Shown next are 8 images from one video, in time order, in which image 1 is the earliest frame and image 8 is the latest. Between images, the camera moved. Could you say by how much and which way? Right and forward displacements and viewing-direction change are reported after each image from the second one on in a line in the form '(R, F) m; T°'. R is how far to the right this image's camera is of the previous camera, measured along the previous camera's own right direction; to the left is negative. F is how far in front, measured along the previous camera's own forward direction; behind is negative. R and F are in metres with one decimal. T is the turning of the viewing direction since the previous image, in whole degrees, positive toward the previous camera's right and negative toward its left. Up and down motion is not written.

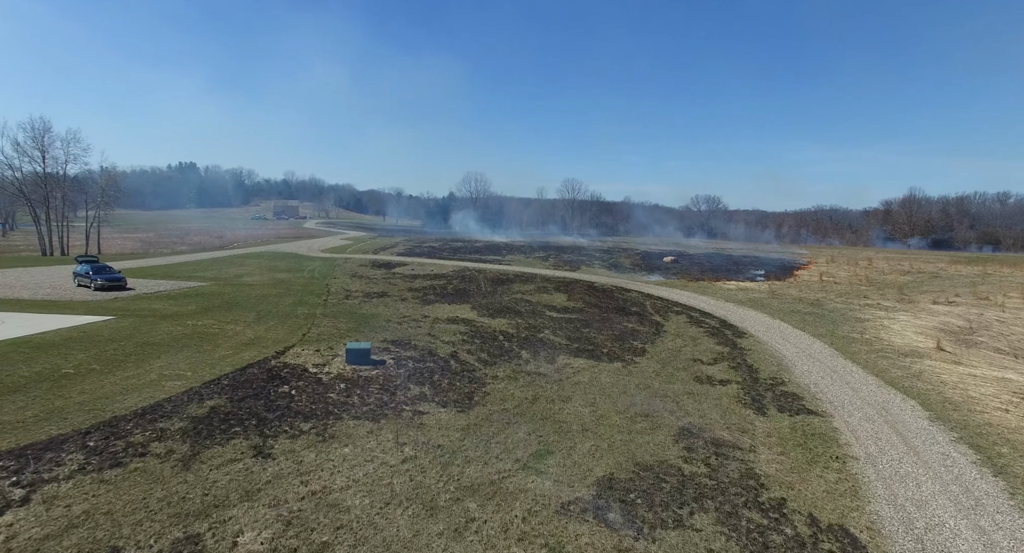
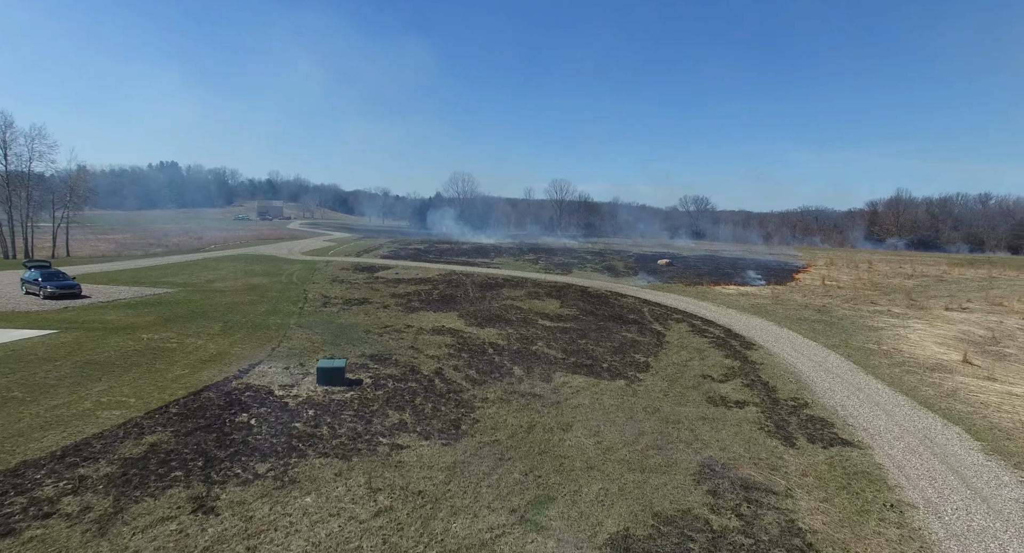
(-0.1, +1.3) m; +1°
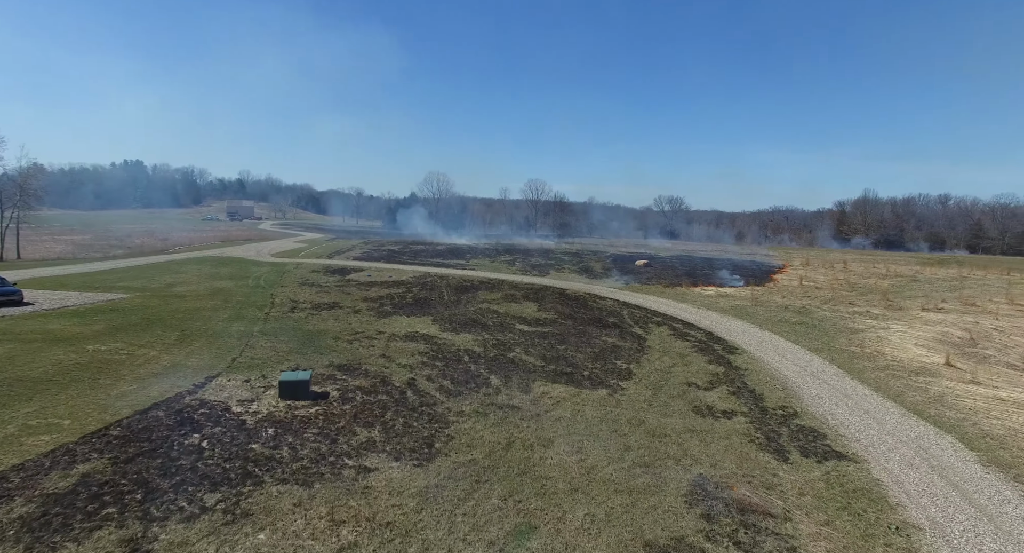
(0.0, +0.6) m; +3°
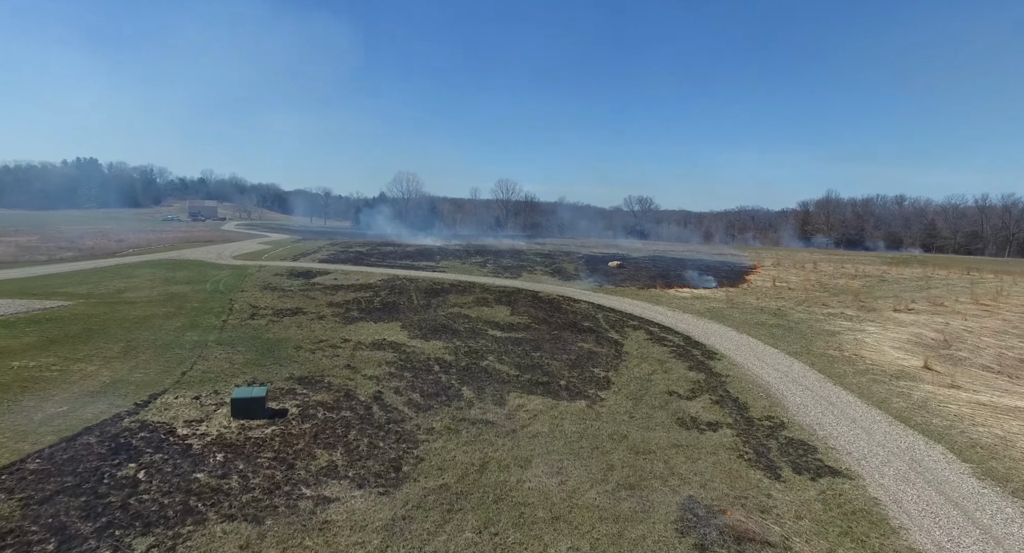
(0.0, +0.6) m; +3°
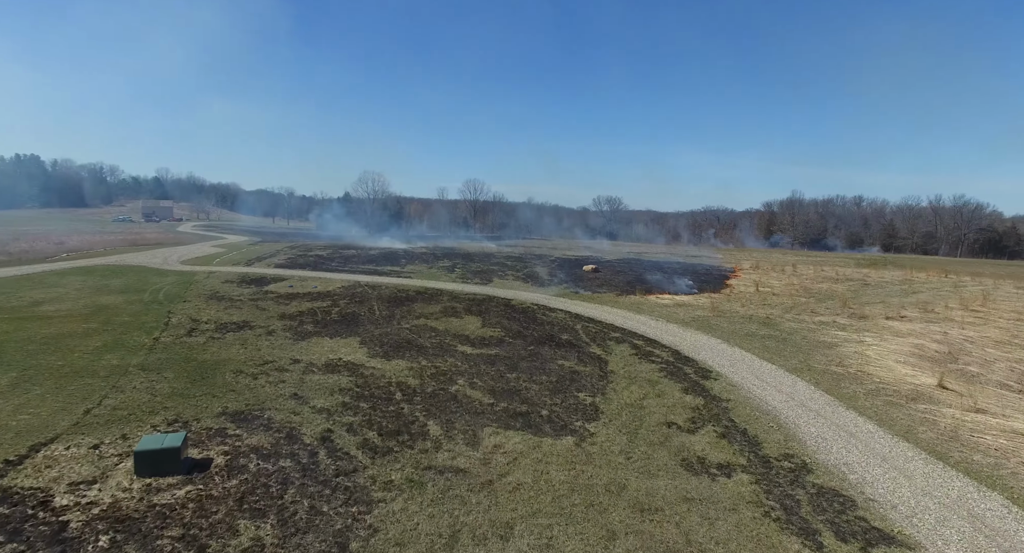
(-0.1, +1.6) m; +3°
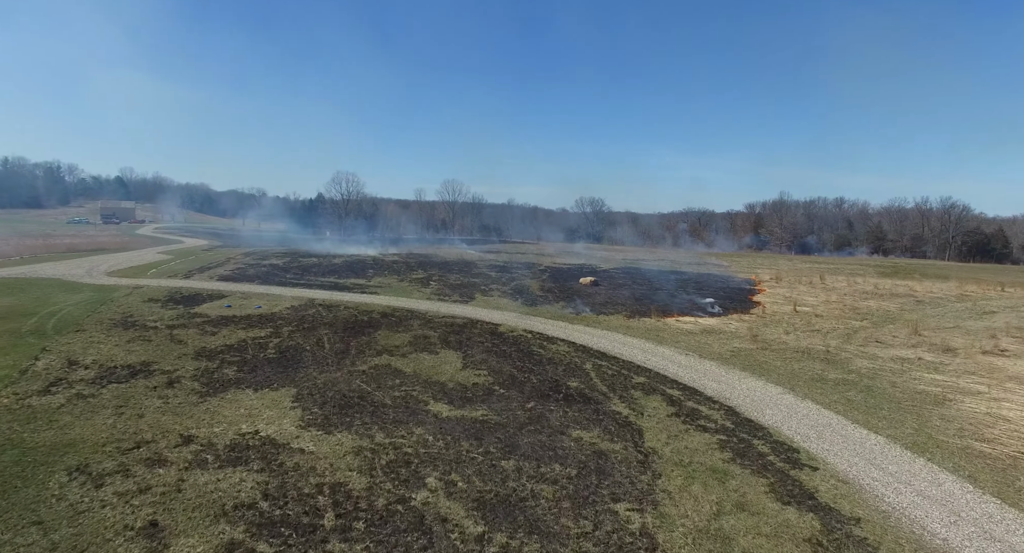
(-0.3, +4.2) m; +2°
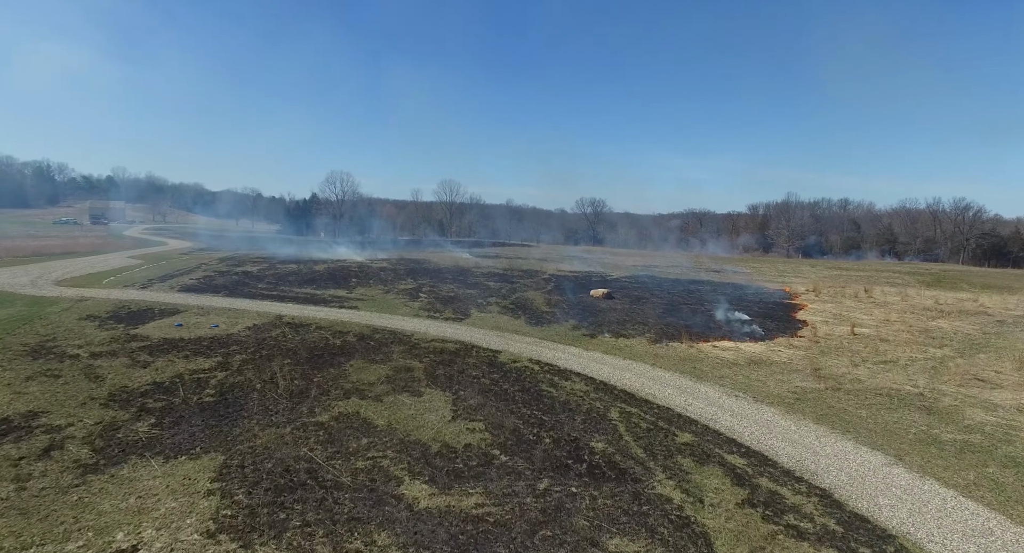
(-0.1, +3.2) m; 0°
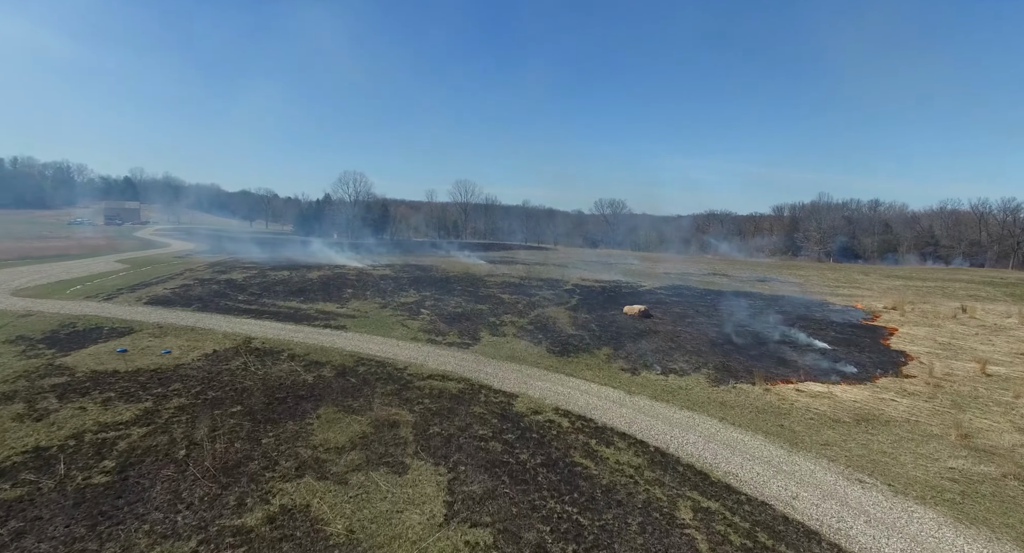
(-0.1, +3.6) m; -2°
